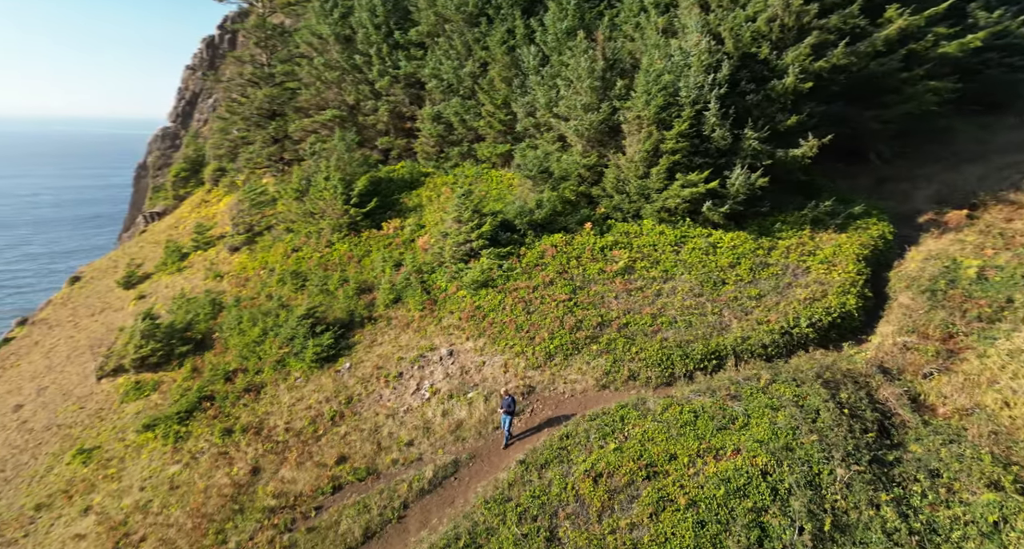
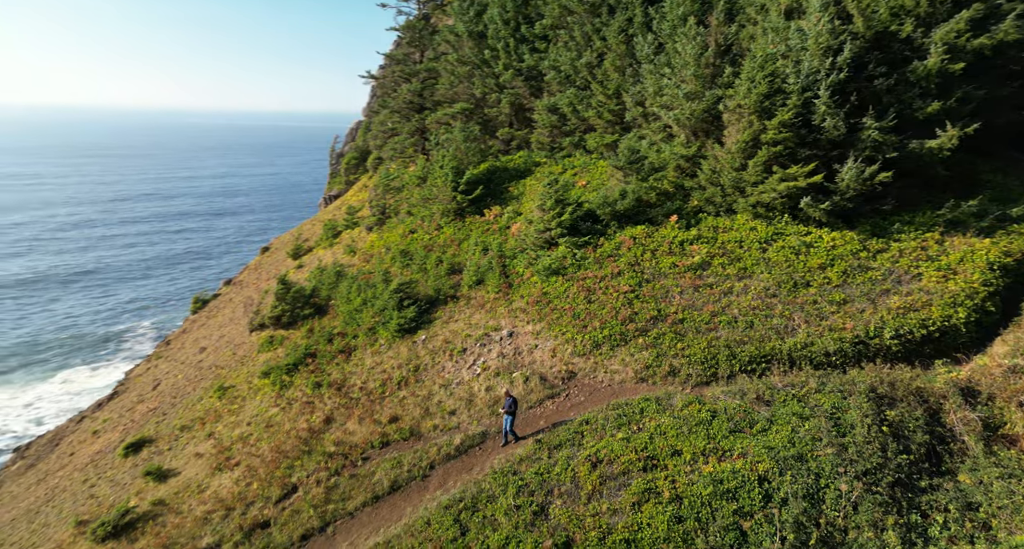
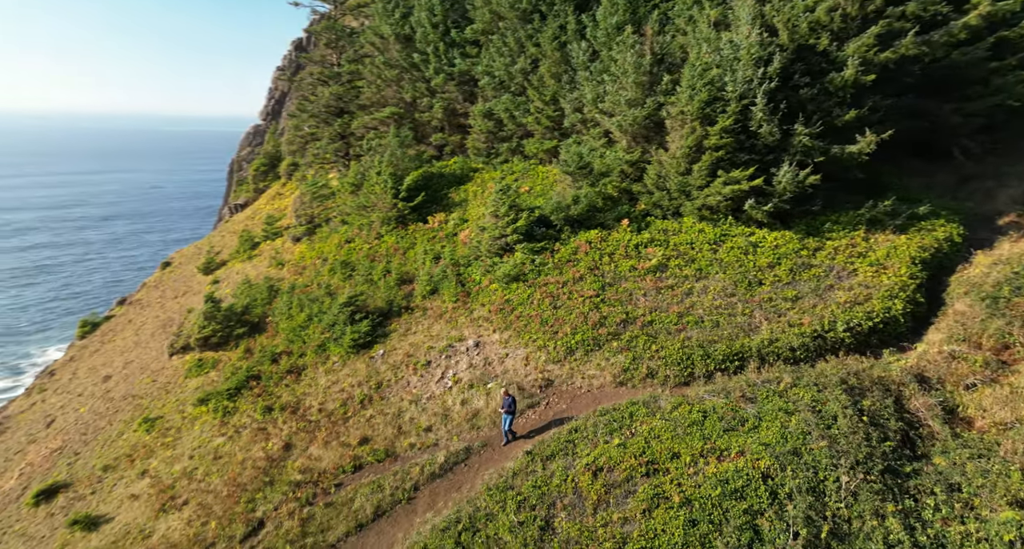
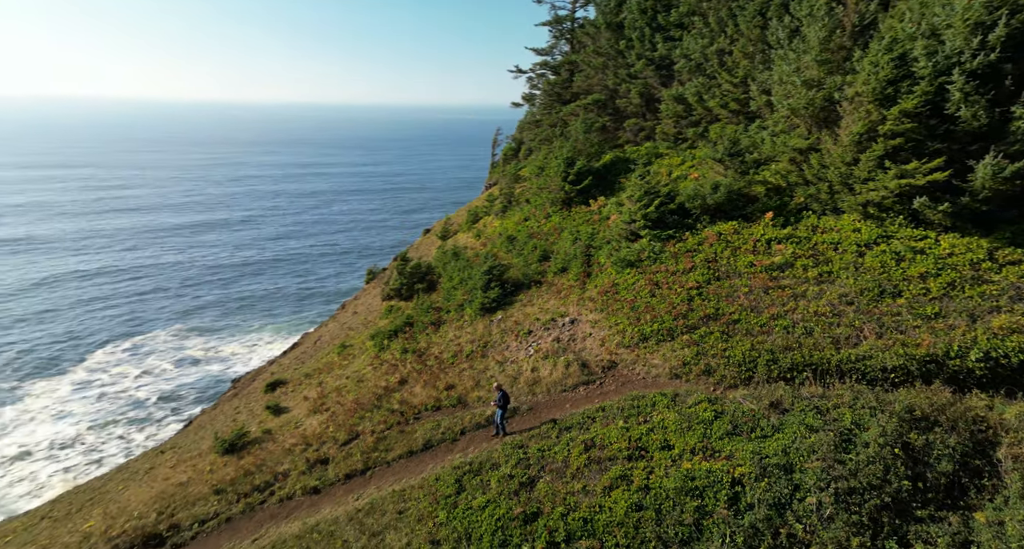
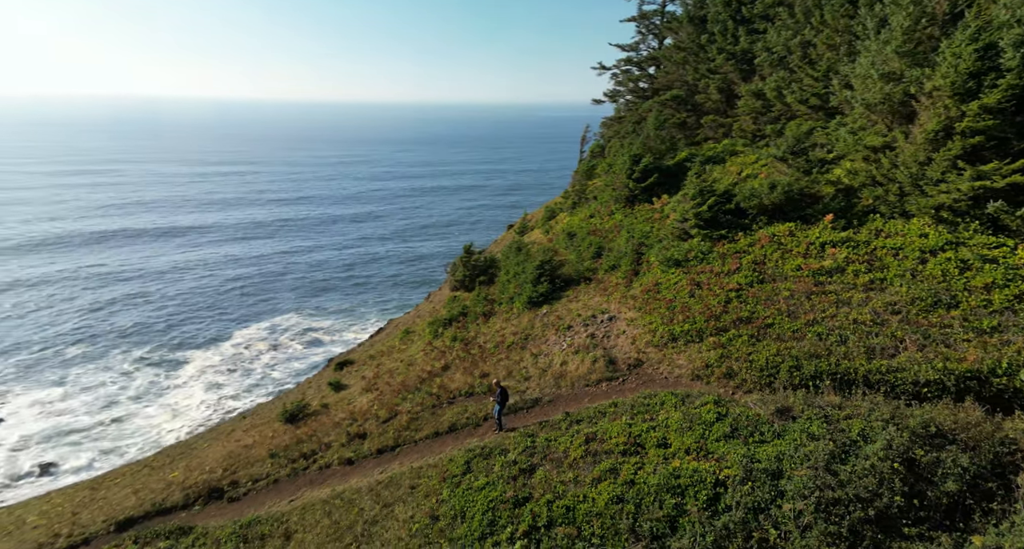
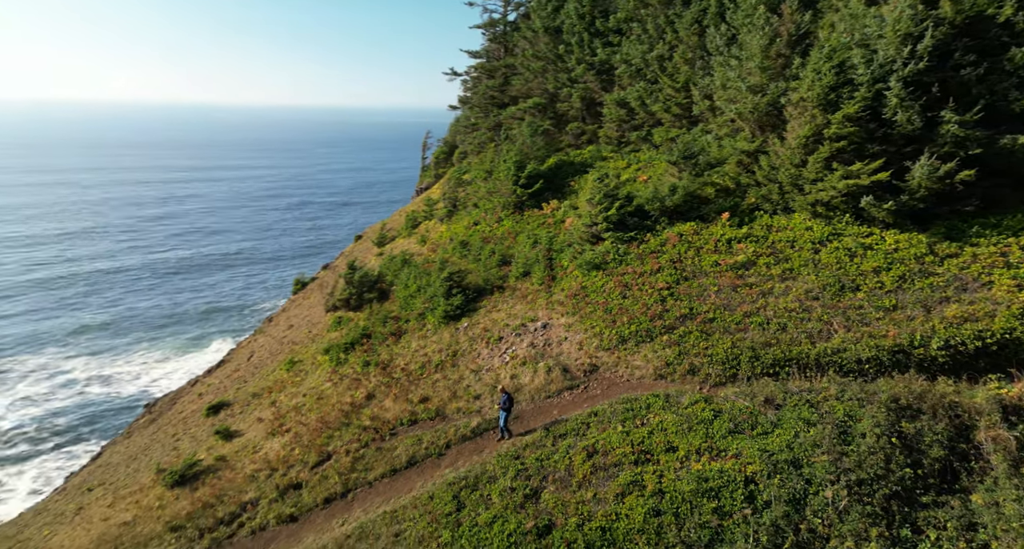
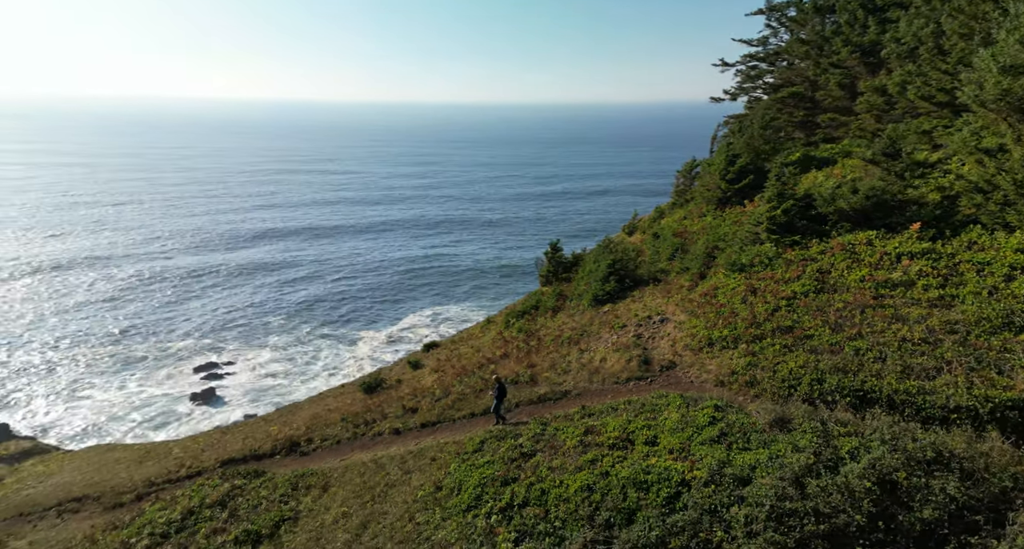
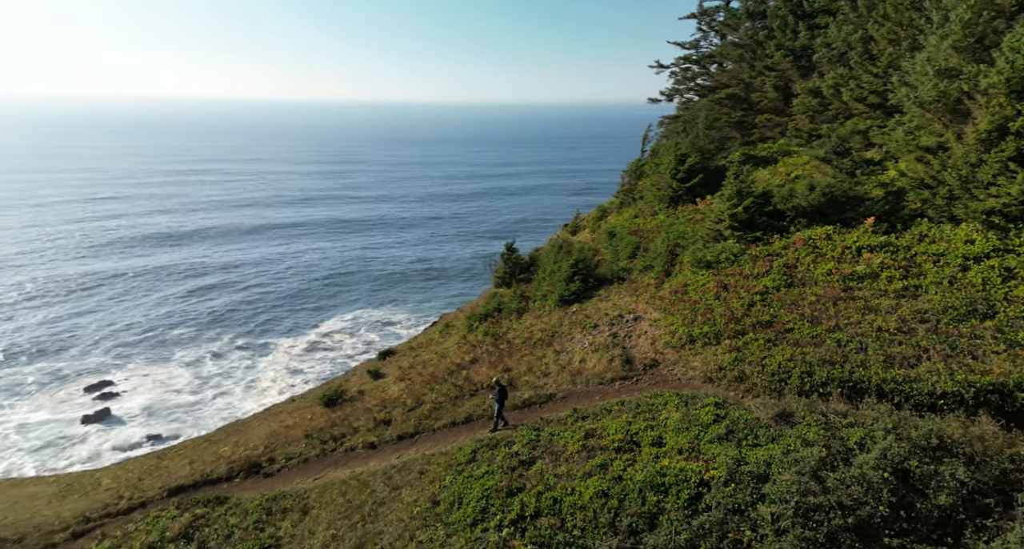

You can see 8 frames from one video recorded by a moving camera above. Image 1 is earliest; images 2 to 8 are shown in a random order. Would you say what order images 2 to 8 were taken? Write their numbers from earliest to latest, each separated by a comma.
3, 2, 6, 4, 5, 8, 7
